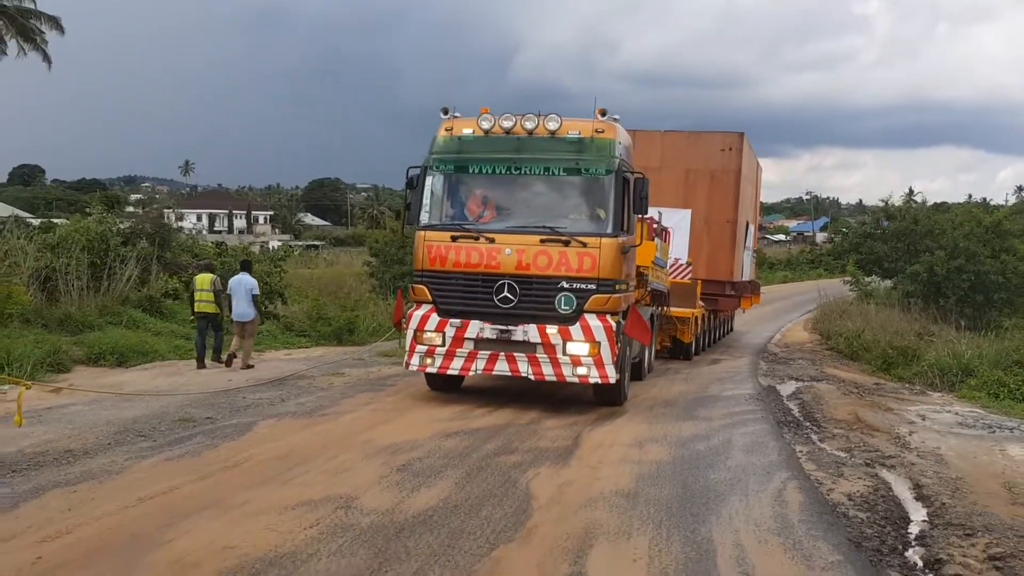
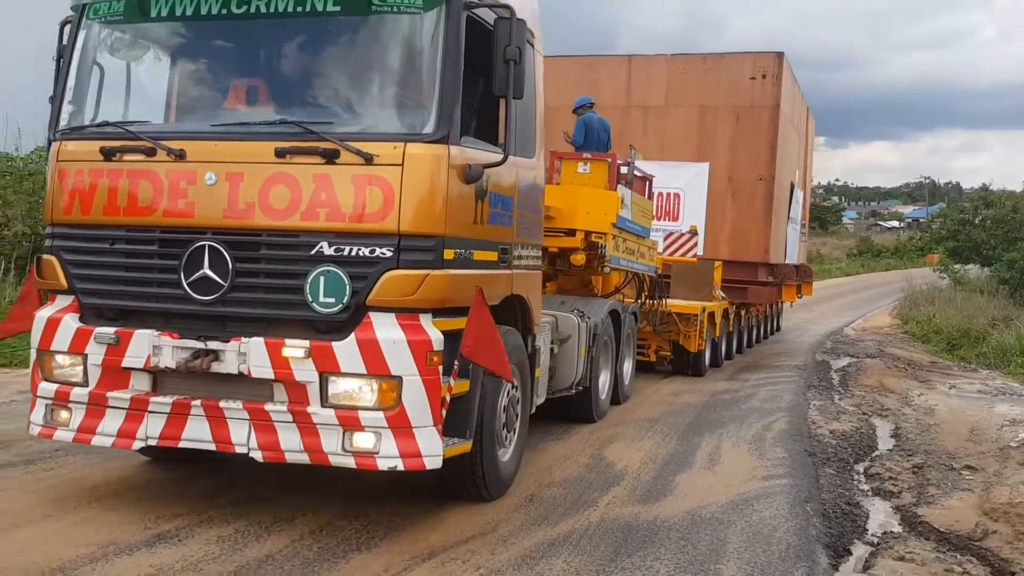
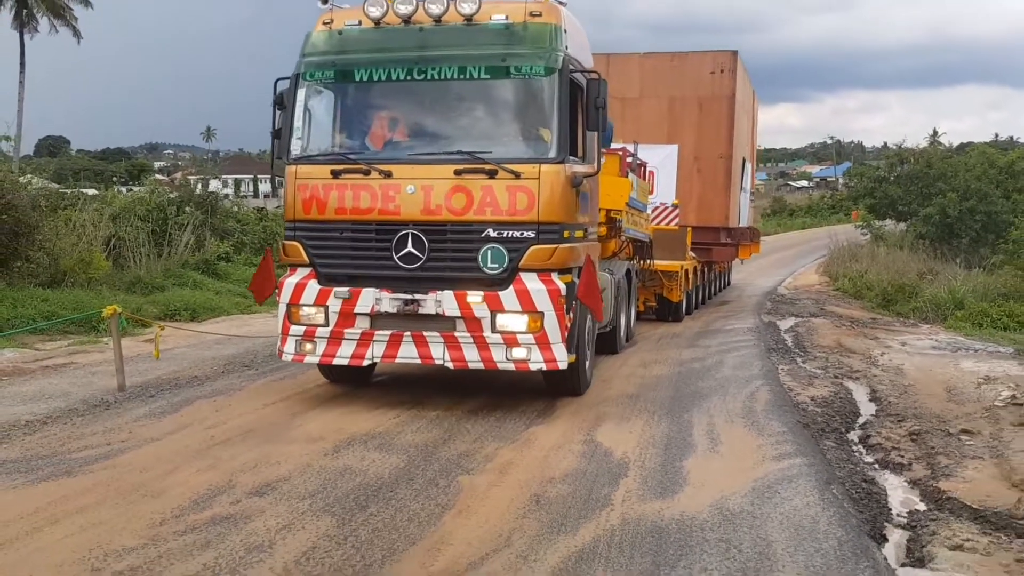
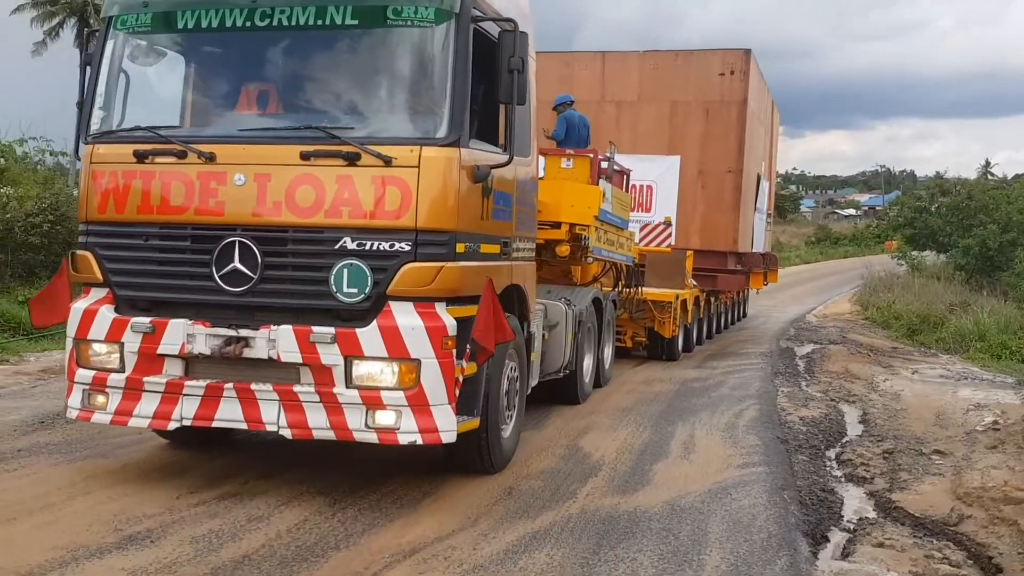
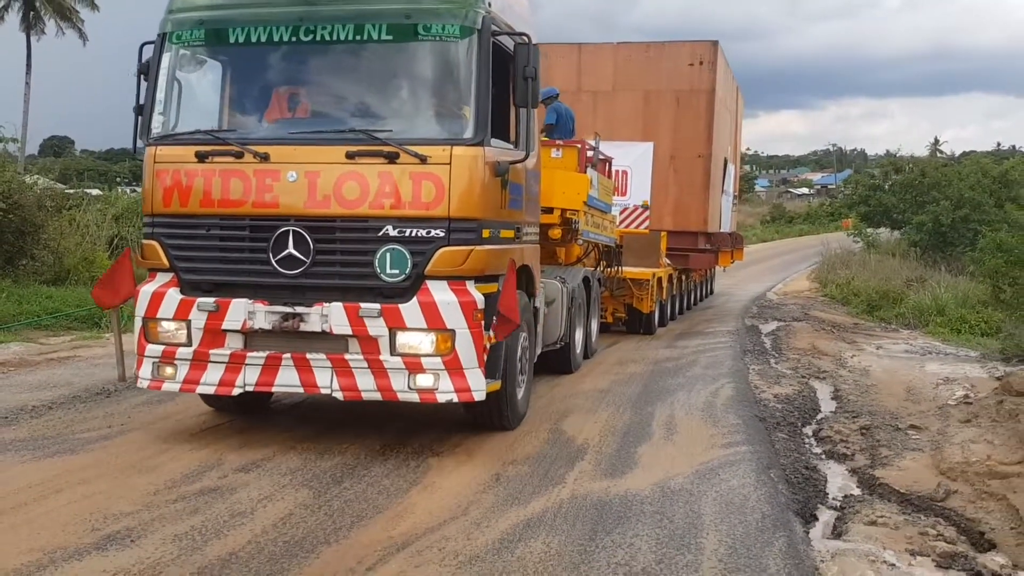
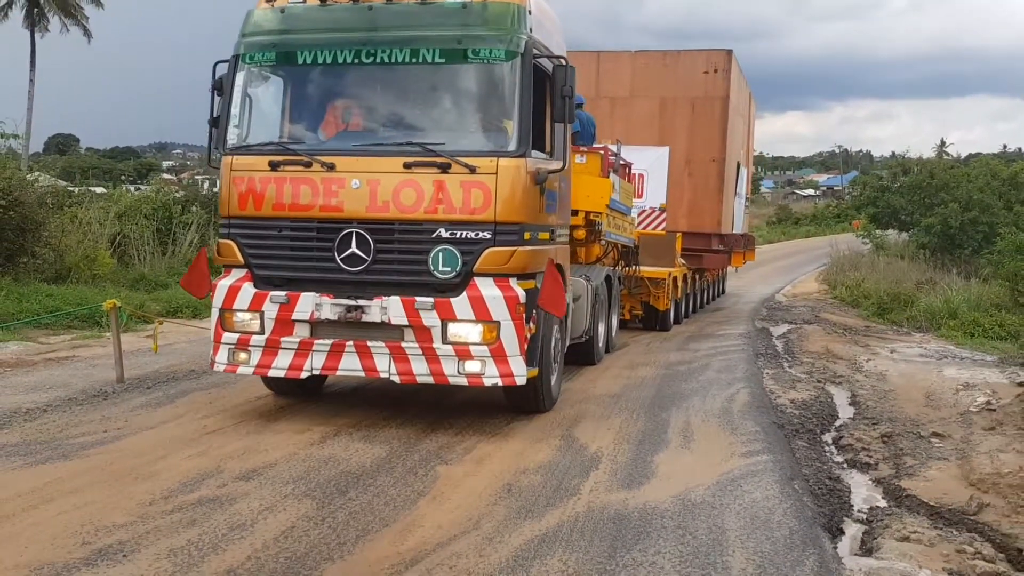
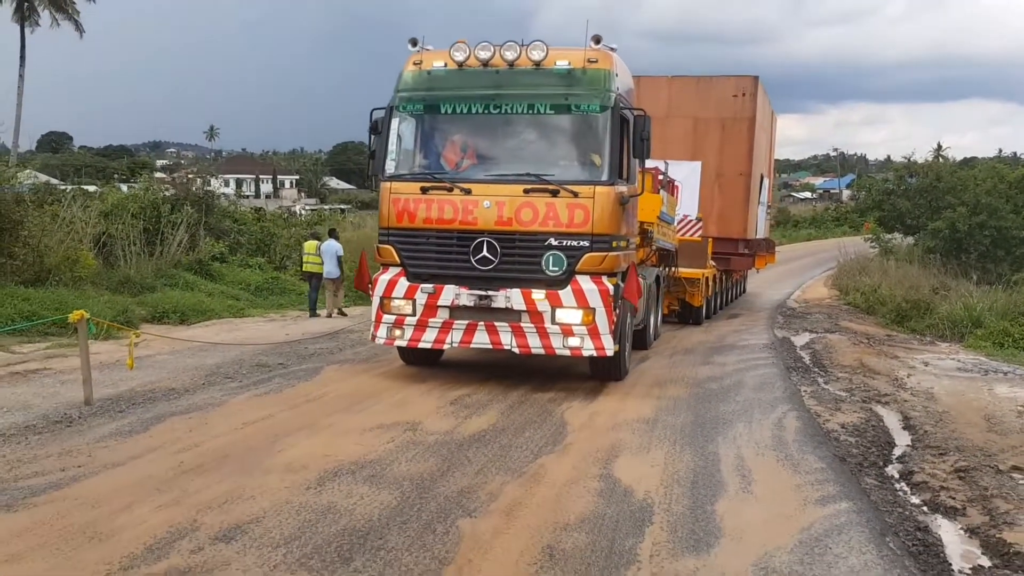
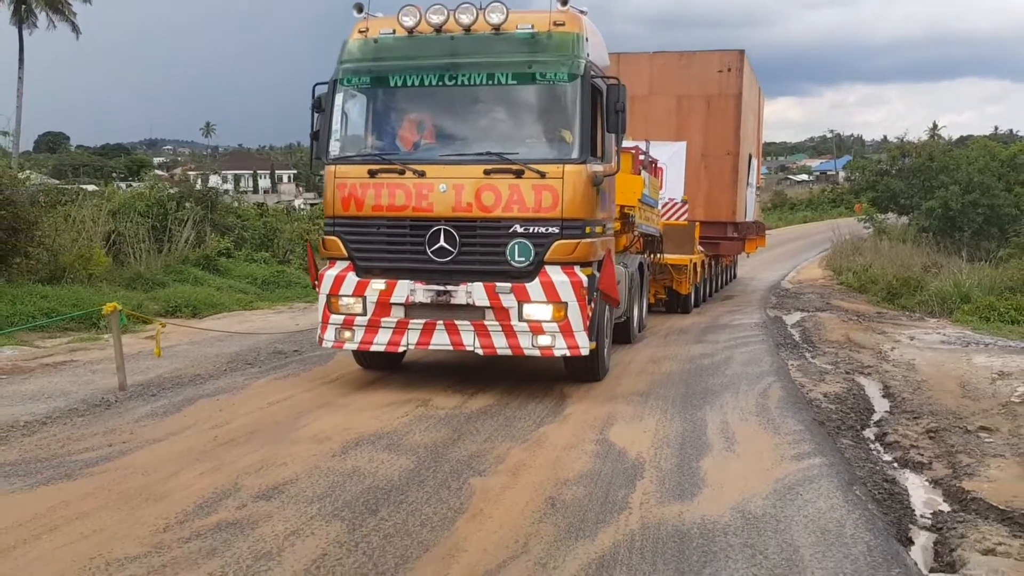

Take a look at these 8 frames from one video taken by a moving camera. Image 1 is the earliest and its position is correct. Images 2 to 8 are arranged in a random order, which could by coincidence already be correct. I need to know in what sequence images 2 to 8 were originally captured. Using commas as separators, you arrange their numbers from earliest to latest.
7, 8, 3, 6, 5, 4, 2
